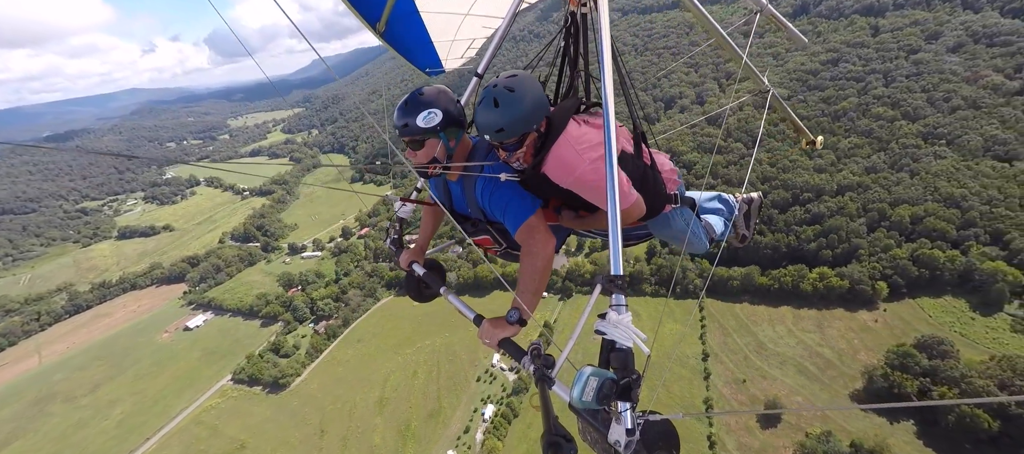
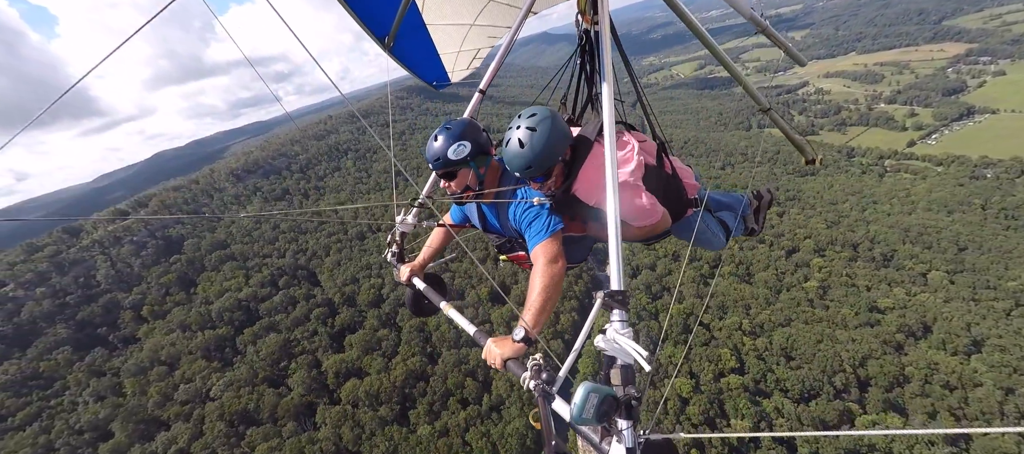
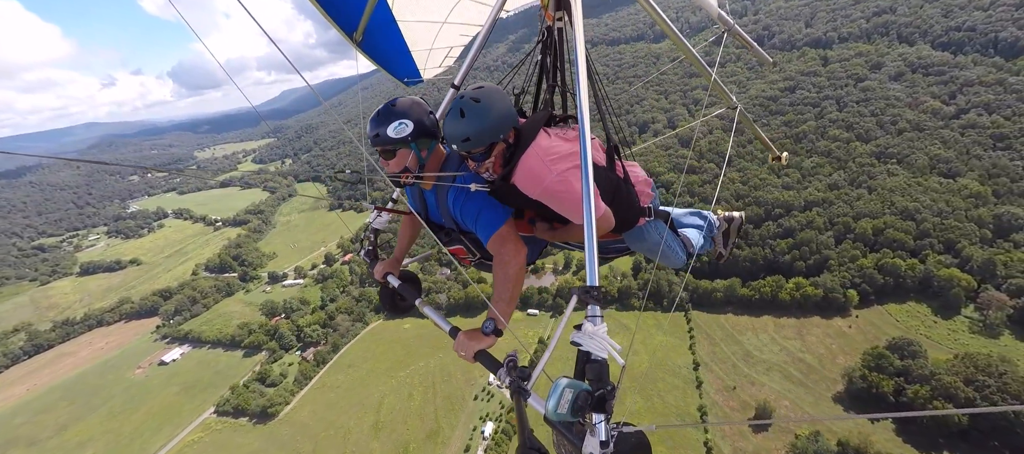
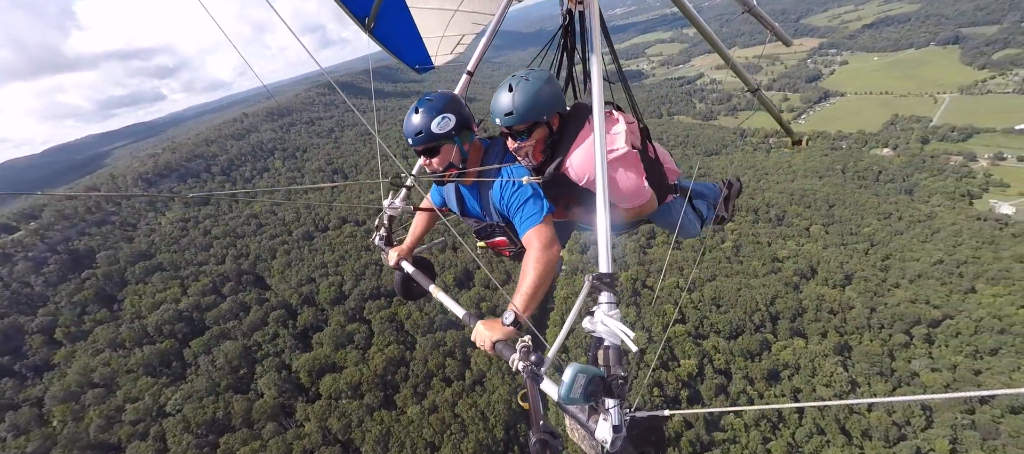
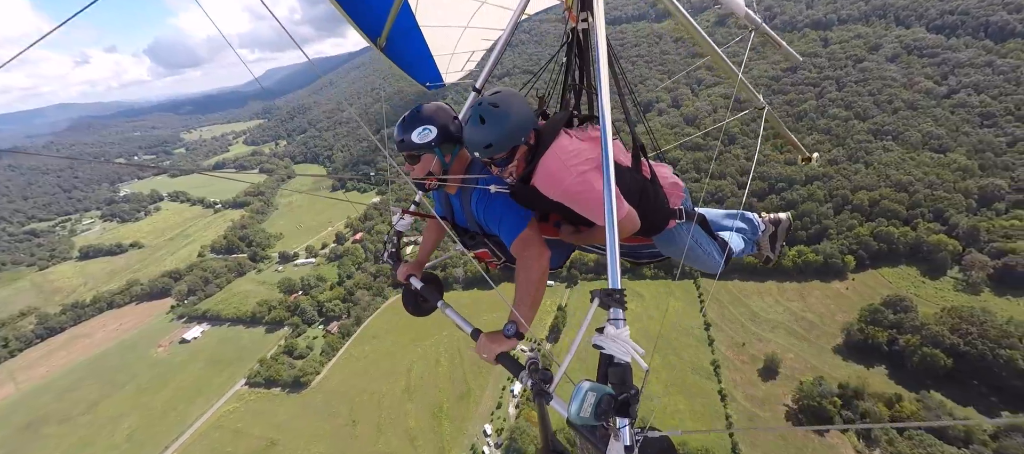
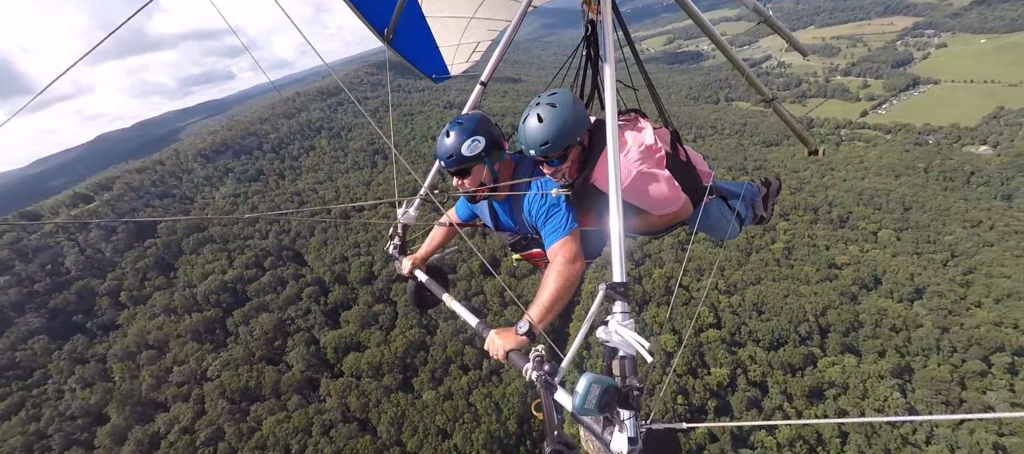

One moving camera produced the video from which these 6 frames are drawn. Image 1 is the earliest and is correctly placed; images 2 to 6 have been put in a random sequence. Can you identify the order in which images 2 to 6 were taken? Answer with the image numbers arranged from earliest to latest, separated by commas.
3, 5, 2, 6, 4
